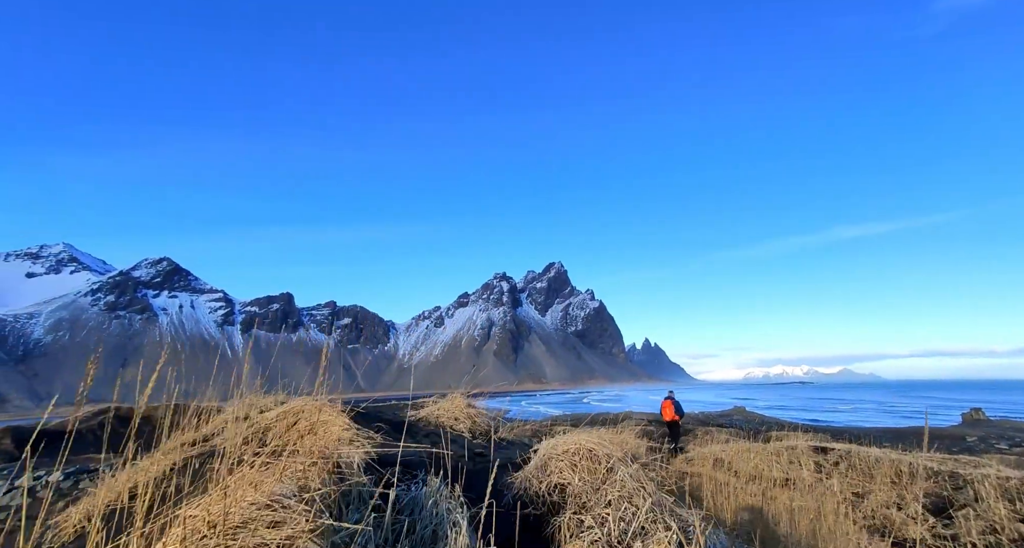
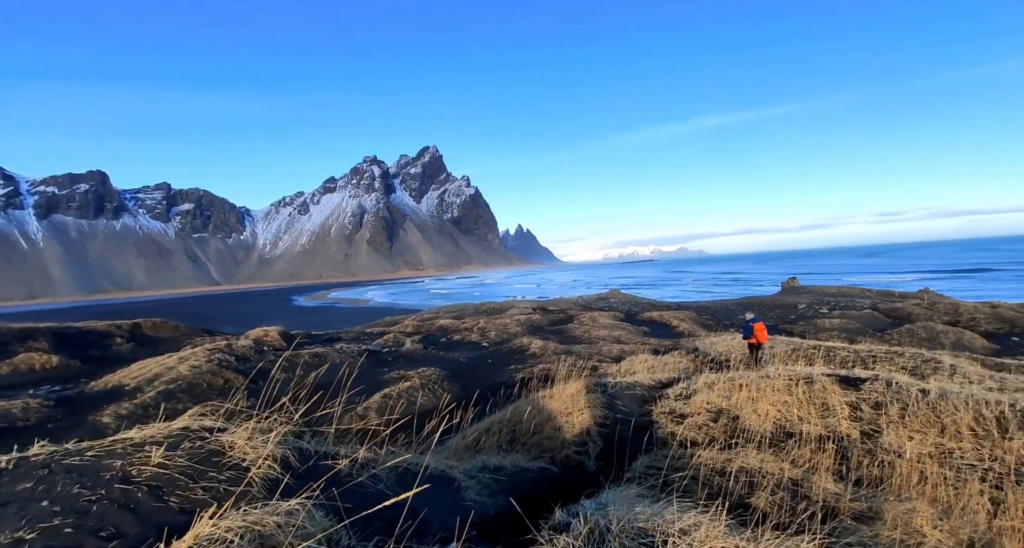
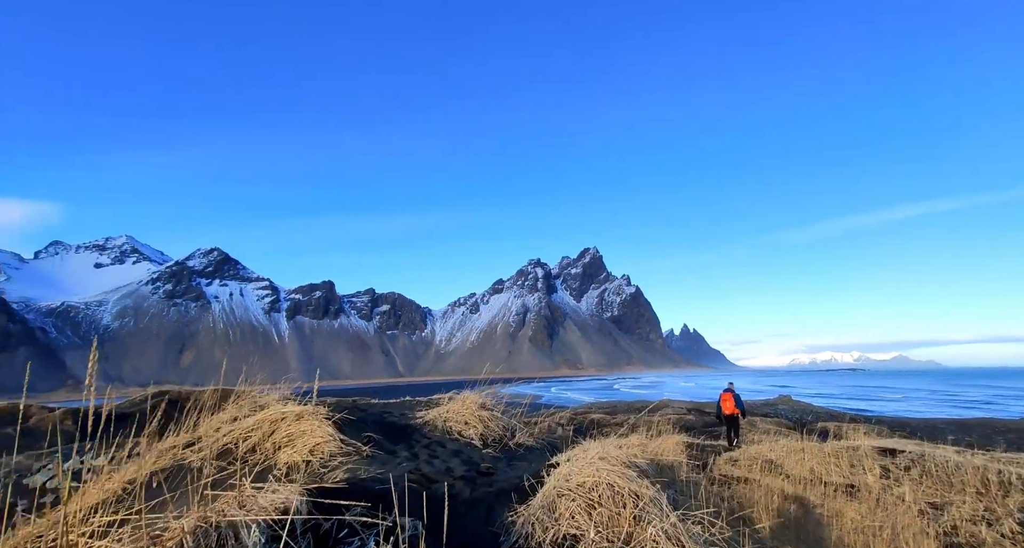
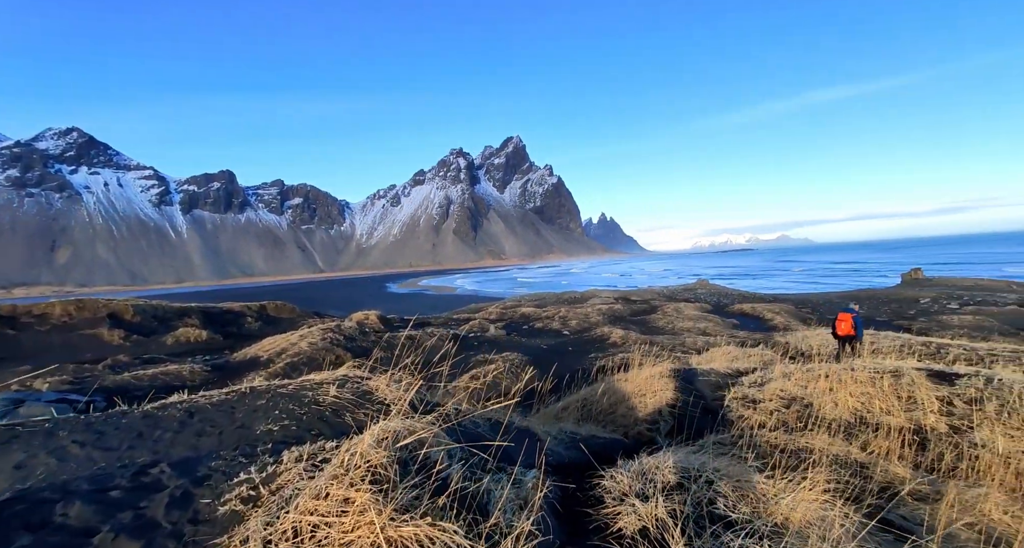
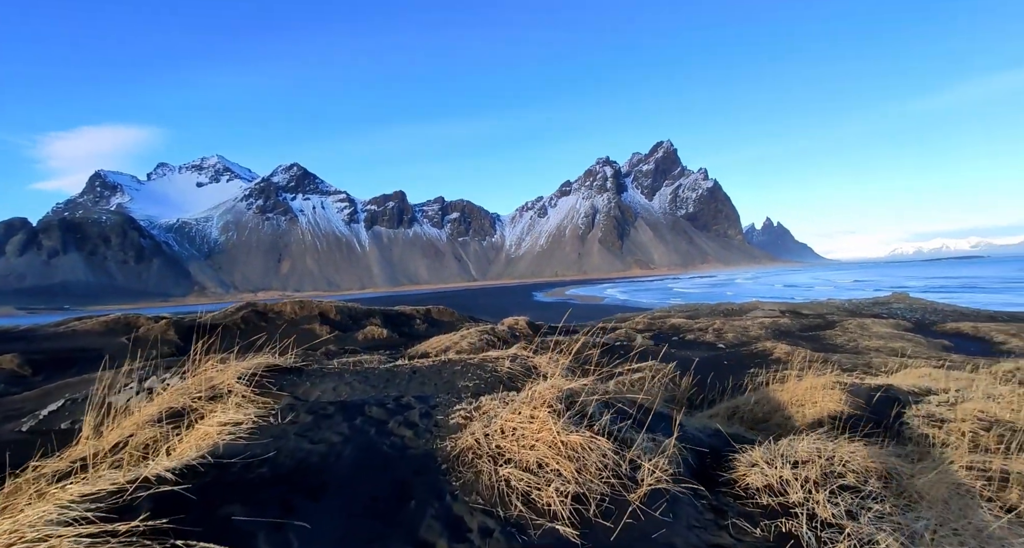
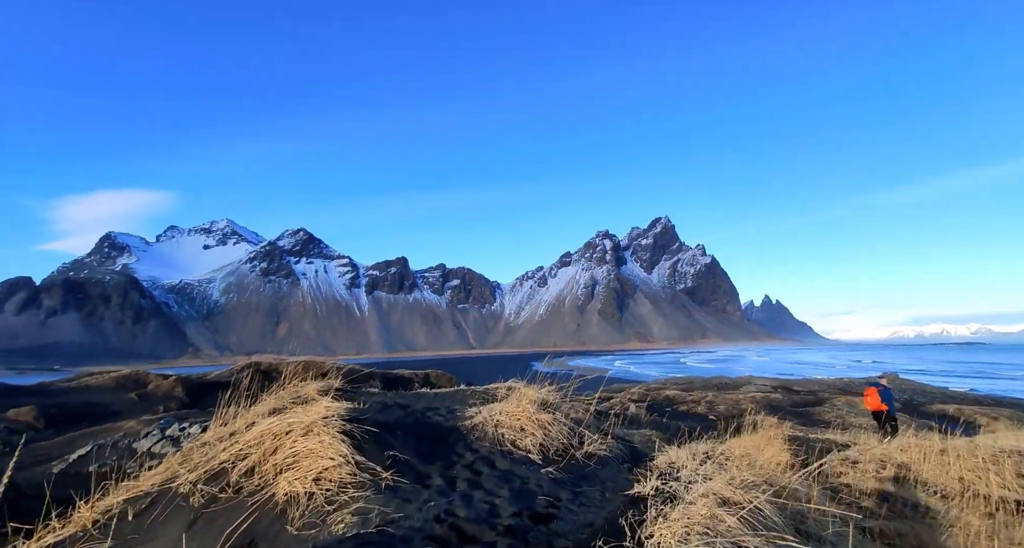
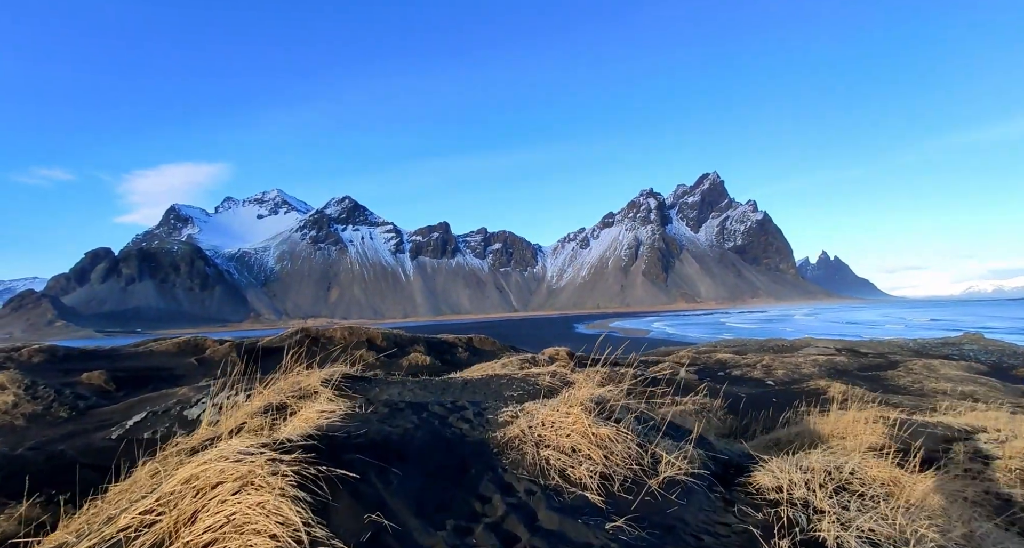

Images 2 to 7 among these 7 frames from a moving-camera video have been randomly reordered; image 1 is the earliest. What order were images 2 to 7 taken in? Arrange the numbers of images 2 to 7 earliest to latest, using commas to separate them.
3, 6, 7, 5, 4, 2
